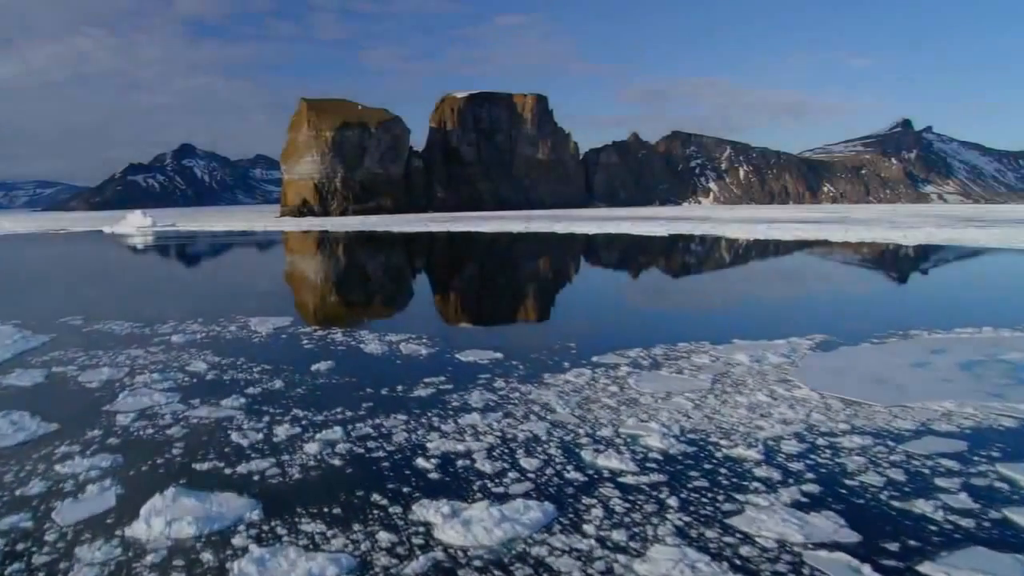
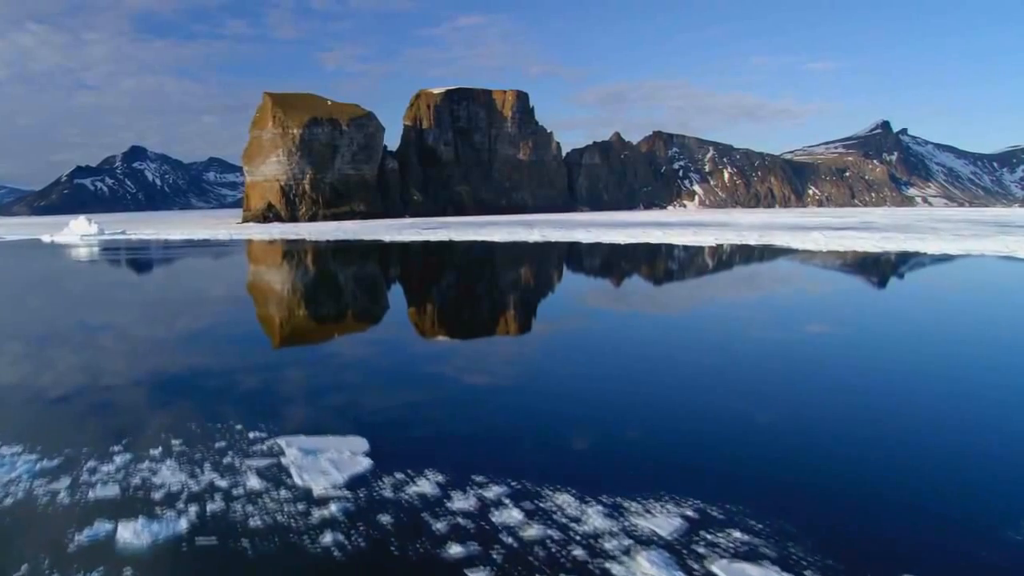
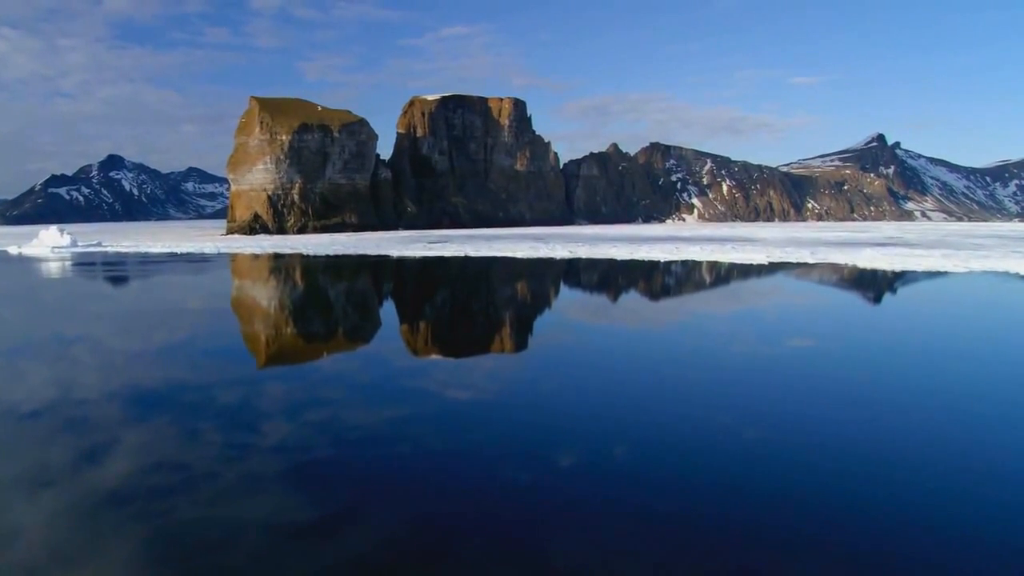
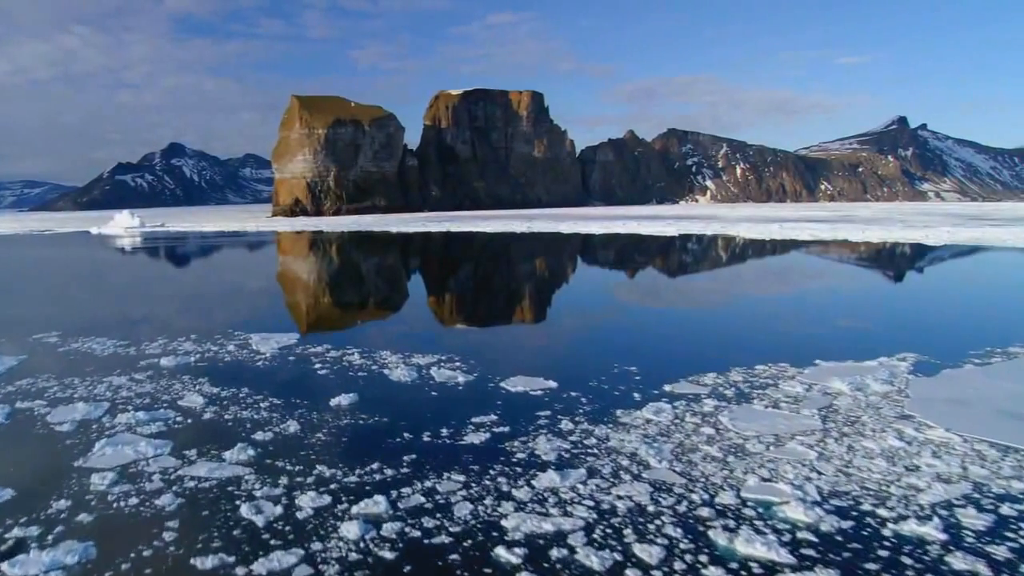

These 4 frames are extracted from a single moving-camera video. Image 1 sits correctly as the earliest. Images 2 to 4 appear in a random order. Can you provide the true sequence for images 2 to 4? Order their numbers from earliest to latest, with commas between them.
4, 2, 3
